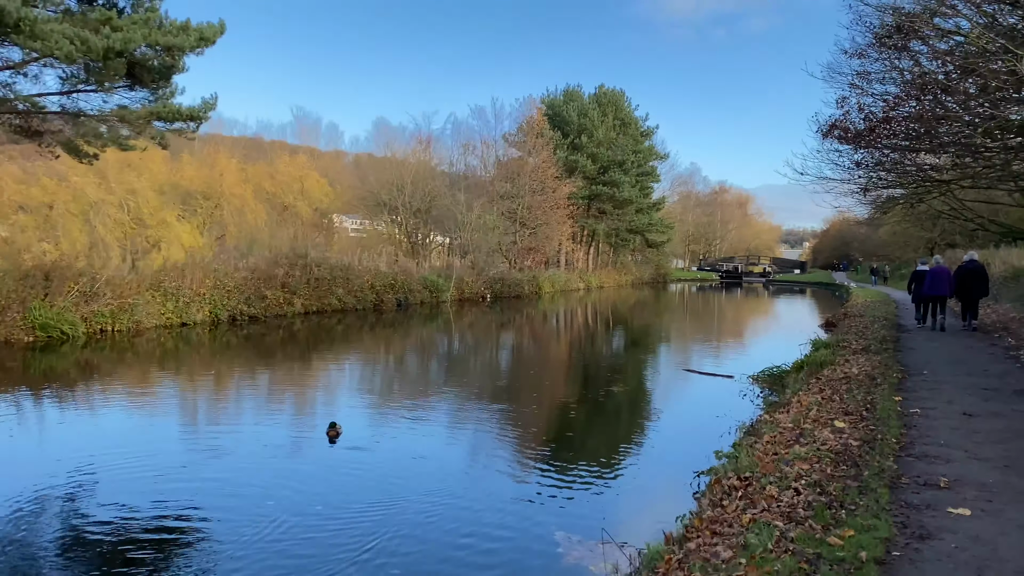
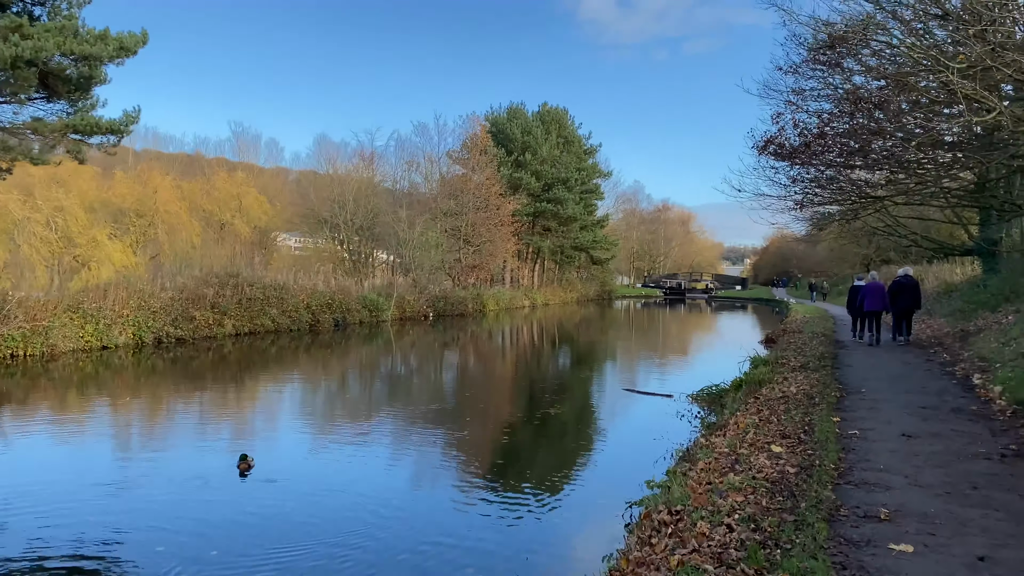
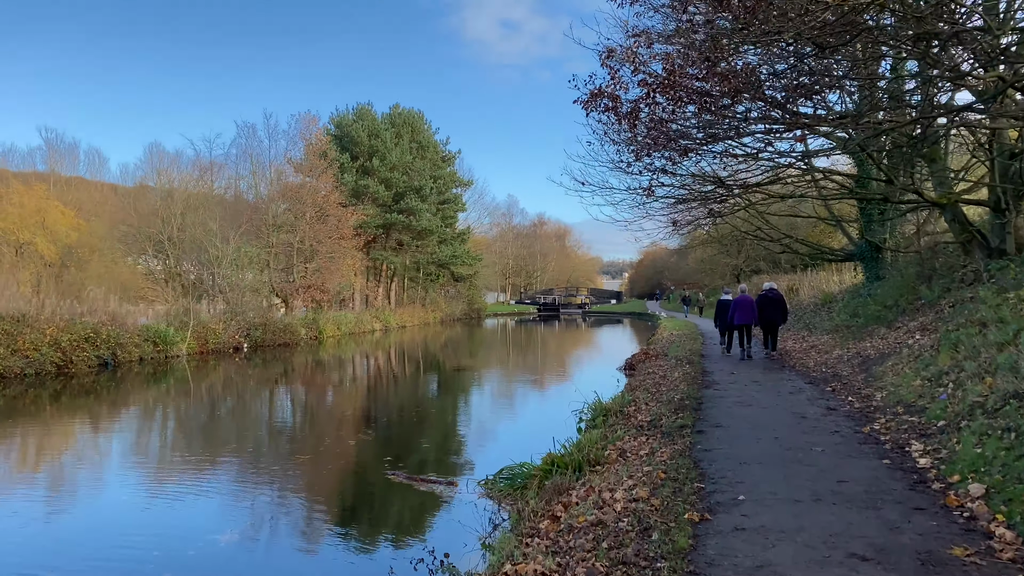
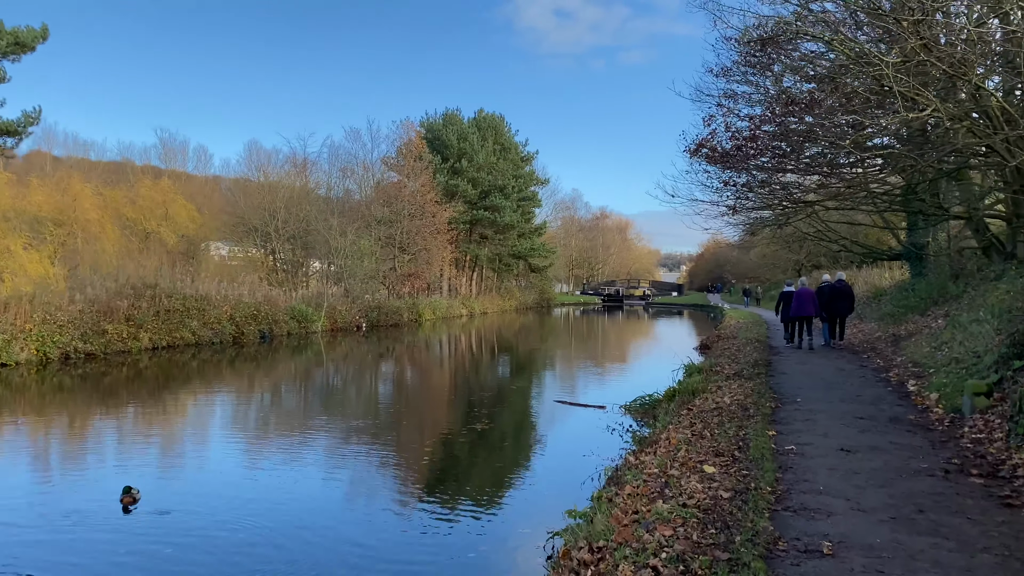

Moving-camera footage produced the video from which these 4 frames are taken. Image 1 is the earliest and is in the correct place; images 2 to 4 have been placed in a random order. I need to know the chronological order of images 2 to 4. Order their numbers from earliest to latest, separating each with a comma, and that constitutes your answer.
2, 4, 3
